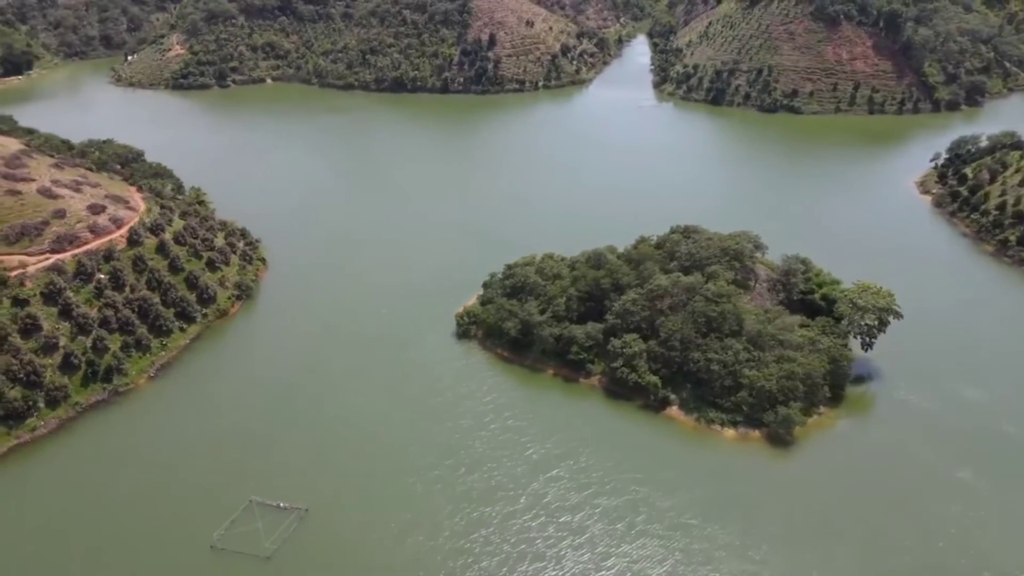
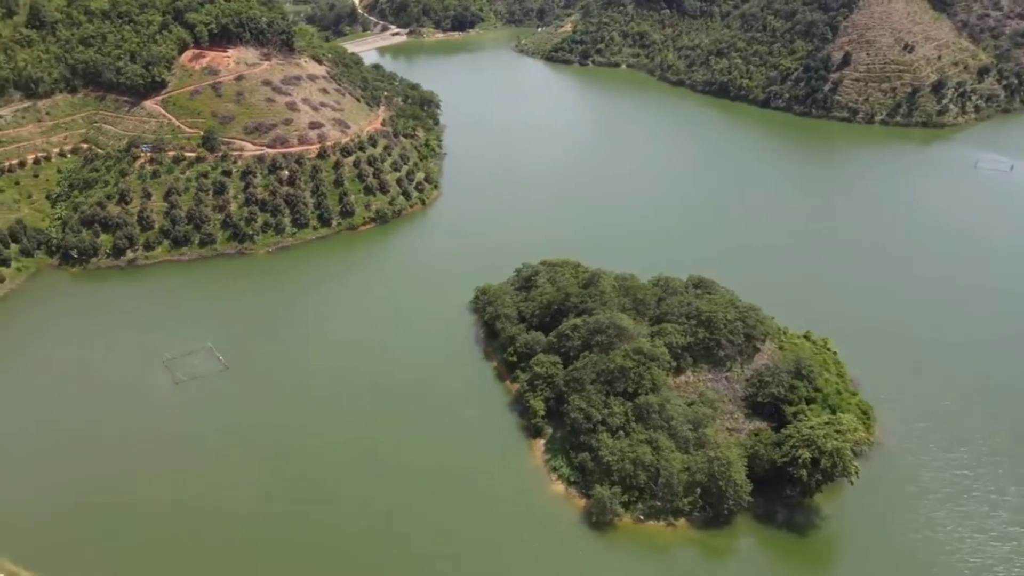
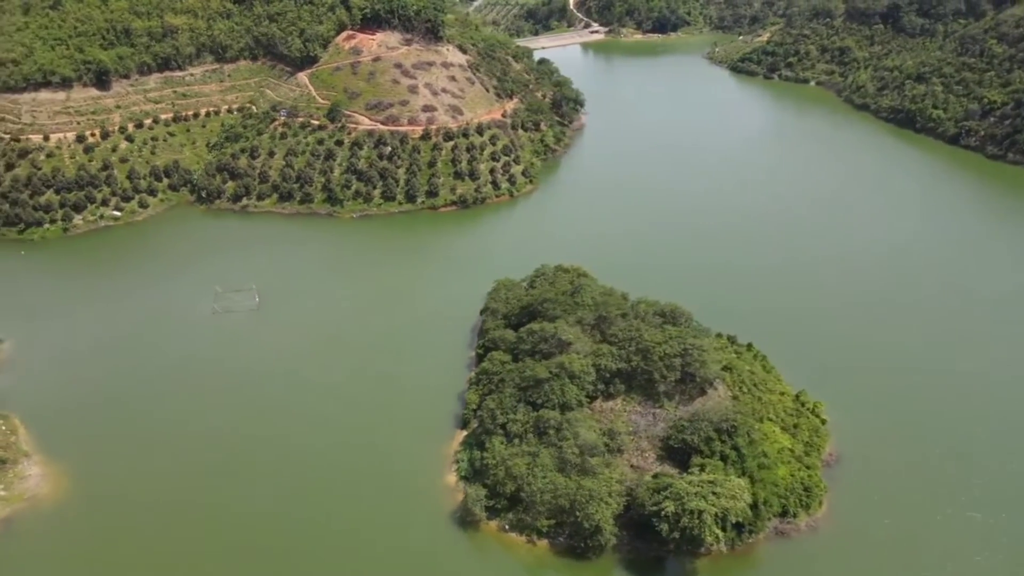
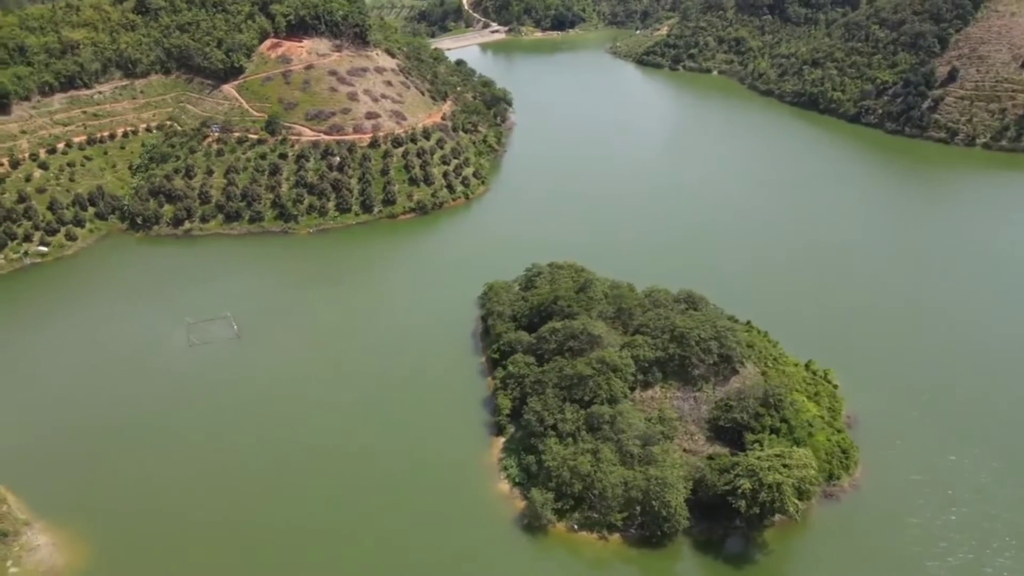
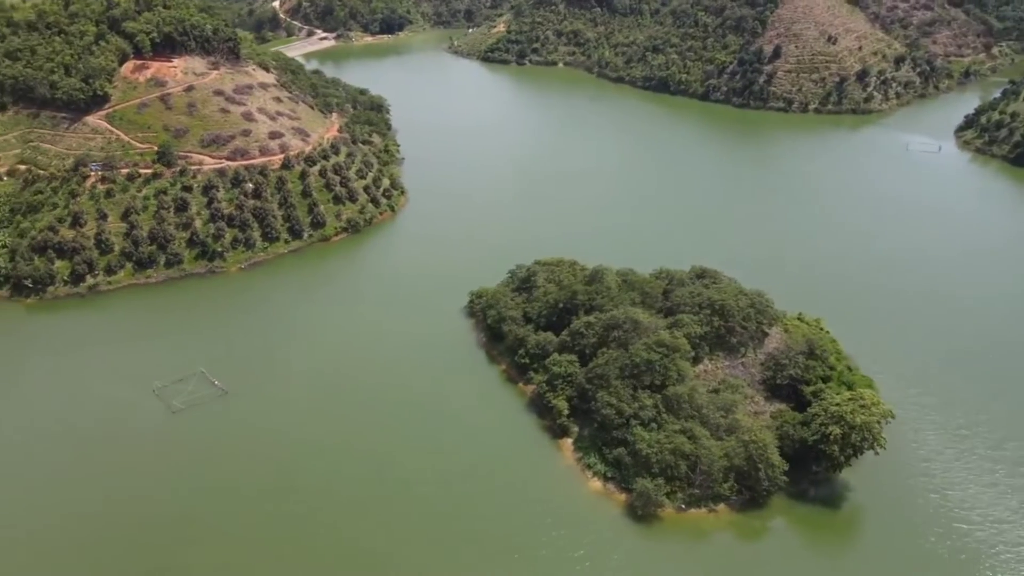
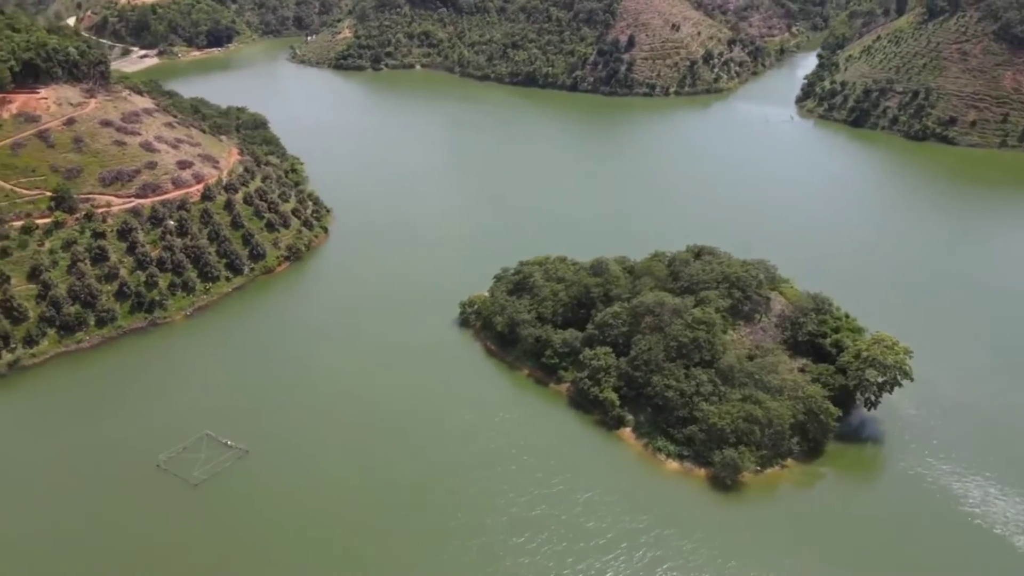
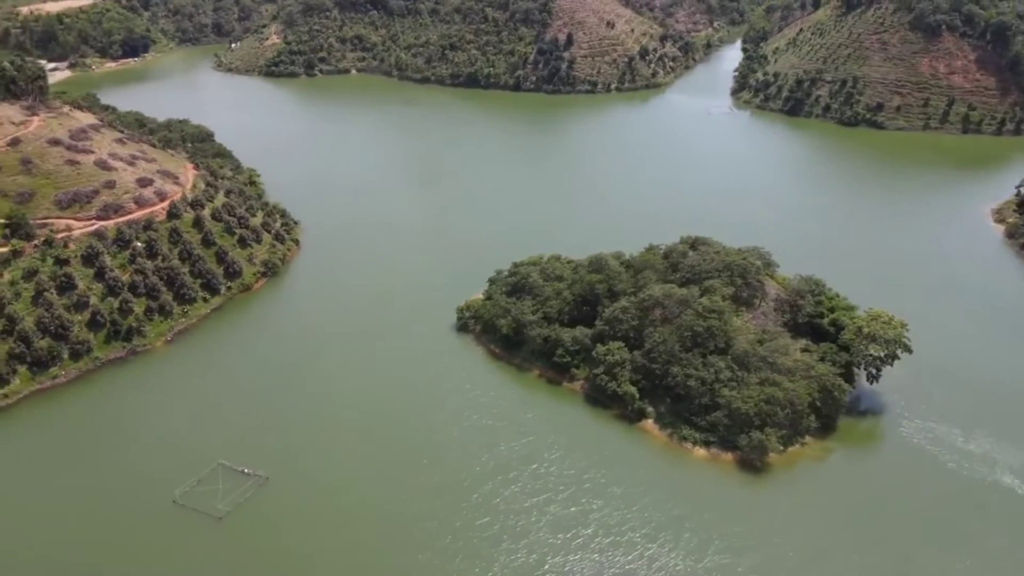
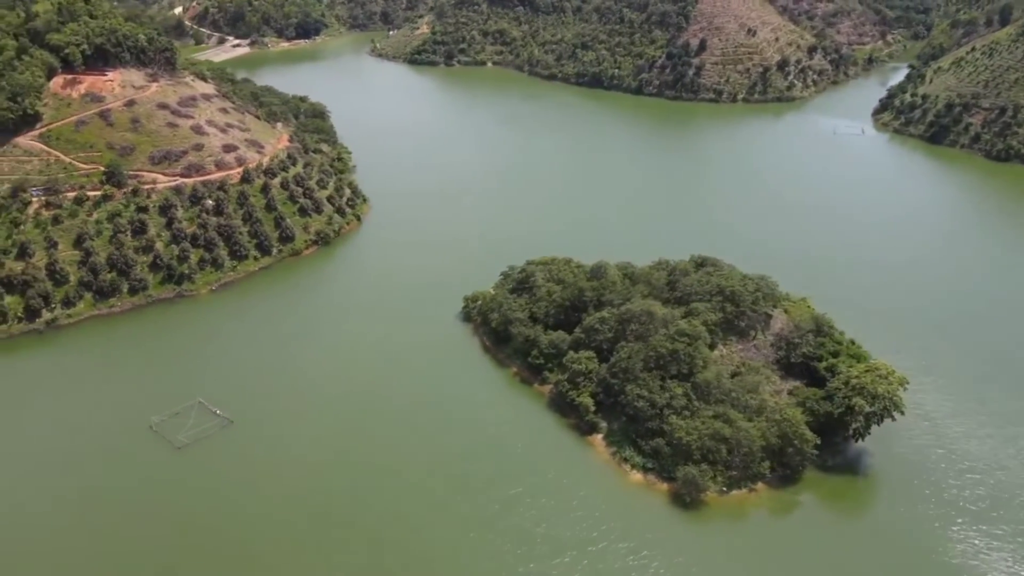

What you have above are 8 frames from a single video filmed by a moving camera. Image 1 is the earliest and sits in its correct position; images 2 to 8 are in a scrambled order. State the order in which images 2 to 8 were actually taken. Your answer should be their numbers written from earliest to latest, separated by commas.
7, 6, 8, 5, 2, 4, 3
